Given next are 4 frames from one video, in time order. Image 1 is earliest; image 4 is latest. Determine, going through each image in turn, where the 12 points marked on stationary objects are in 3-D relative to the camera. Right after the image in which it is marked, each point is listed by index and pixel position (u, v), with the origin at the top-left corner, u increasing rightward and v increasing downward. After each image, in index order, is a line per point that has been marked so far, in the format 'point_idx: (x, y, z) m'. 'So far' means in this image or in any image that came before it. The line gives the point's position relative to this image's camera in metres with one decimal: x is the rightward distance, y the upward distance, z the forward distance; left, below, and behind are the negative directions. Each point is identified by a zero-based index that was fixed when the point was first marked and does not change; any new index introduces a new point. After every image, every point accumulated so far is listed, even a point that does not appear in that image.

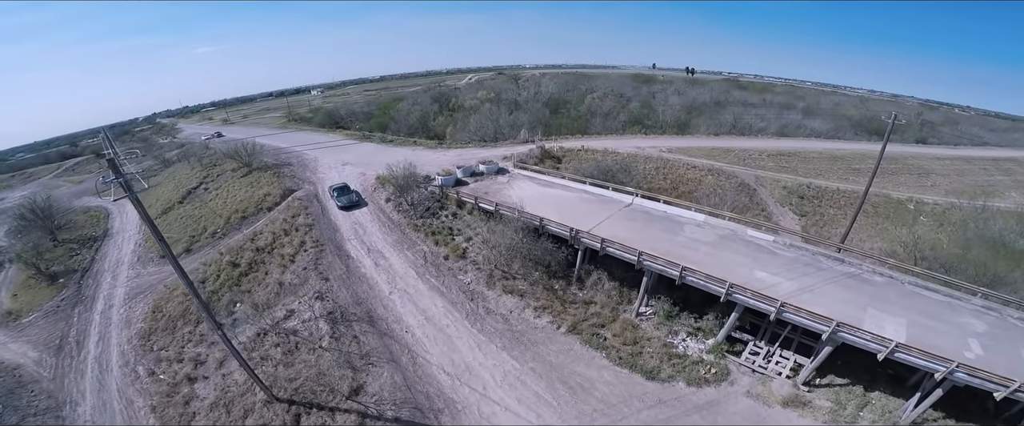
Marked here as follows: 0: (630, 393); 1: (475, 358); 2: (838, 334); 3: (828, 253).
0: (+4.5, -6.6, +13.6) m
1: (-1.4, -5.7, +14.7) m
2: (+11.2, -4.1, +12.8) m
3: (+14.4, -1.8, +16.8) m
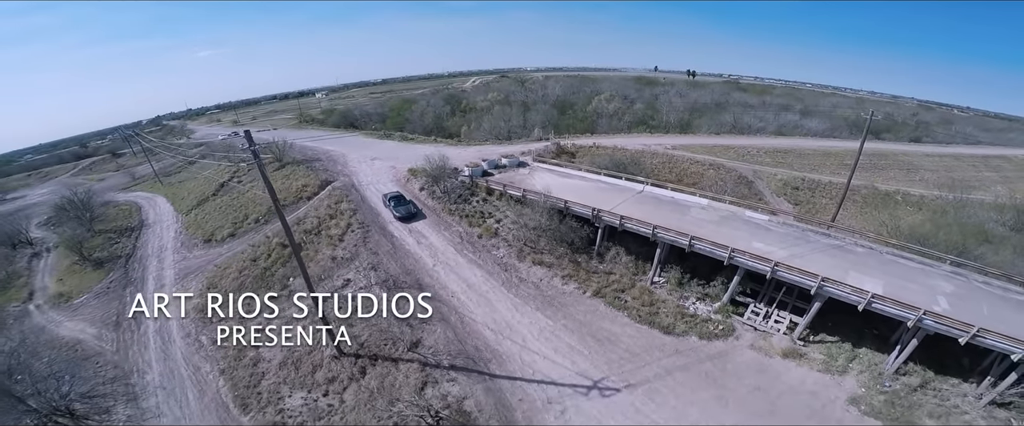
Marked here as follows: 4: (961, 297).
0: (+6.0, -5.7, +15.7) m
1: (+0.1, -4.8, +16.8) m
2: (+12.8, -3.1, +15.0) m
3: (+15.9, -0.9, +19.0) m
4: (+18.5, -3.5, +15.0) m
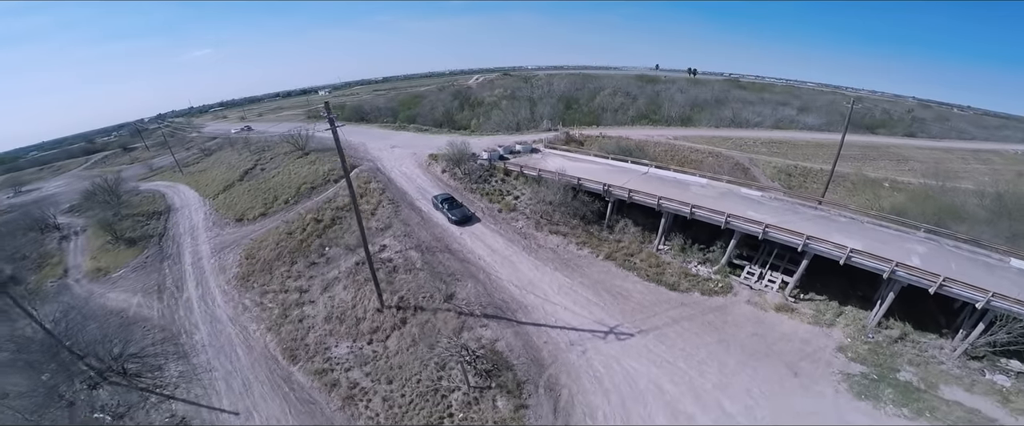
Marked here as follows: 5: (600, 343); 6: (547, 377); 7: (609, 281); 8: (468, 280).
0: (+7.1, -4.2, +17.6) m
1: (+1.2, -3.3, +18.7) m
2: (+13.9, -1.6, +16.9) m
3: (+17.0, +0.6, +20.9) m
4: (+19.6, -2.0, +16.9) m
5: (+3.7, -5.5, +15.4) m
6: (+1.4, -6.4, +14.3) m
7: (+4.9, -3.5, +18.5) m
8: (-2.3, -3.4, +18.4) m
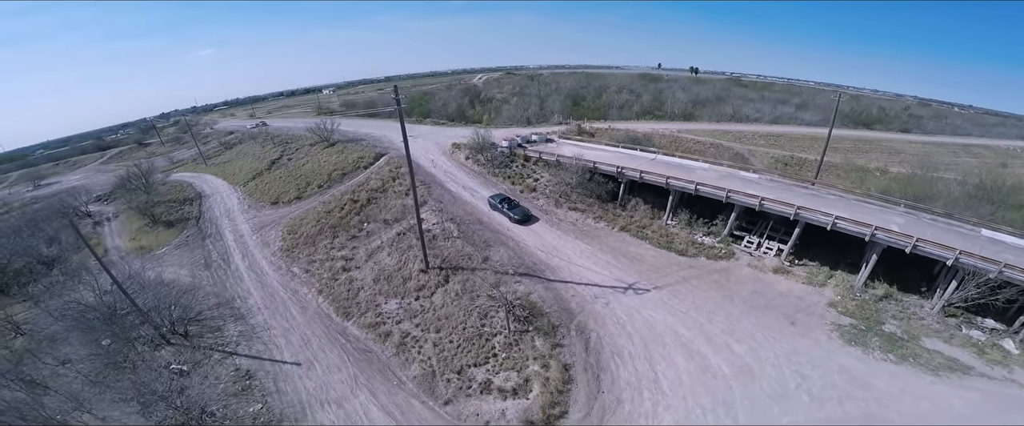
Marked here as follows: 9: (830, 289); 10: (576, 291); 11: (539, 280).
0: (+8.6, -2.8, +20.0) m
1: (+2.7, -1.8, +21.1) m
2: (+15.4, -0.2, +19.2) m
3: (+18.6, +2.0, +23.3) m
4: (+21.1, -0.7, +19.3) m
5: (+5.2, -4.1, +17.8) m
6: (+2.9, -5.0, +16.6) m
7: (+6.4, -2.1, +20.9) m
8: (-0.8, -2.0, +20.7) m
9: (+16.7, -4.0, +19.2) m
10: (+3.2, -3.9, +18.1) m
11: (+1.3, -3.5, +18.6) m
